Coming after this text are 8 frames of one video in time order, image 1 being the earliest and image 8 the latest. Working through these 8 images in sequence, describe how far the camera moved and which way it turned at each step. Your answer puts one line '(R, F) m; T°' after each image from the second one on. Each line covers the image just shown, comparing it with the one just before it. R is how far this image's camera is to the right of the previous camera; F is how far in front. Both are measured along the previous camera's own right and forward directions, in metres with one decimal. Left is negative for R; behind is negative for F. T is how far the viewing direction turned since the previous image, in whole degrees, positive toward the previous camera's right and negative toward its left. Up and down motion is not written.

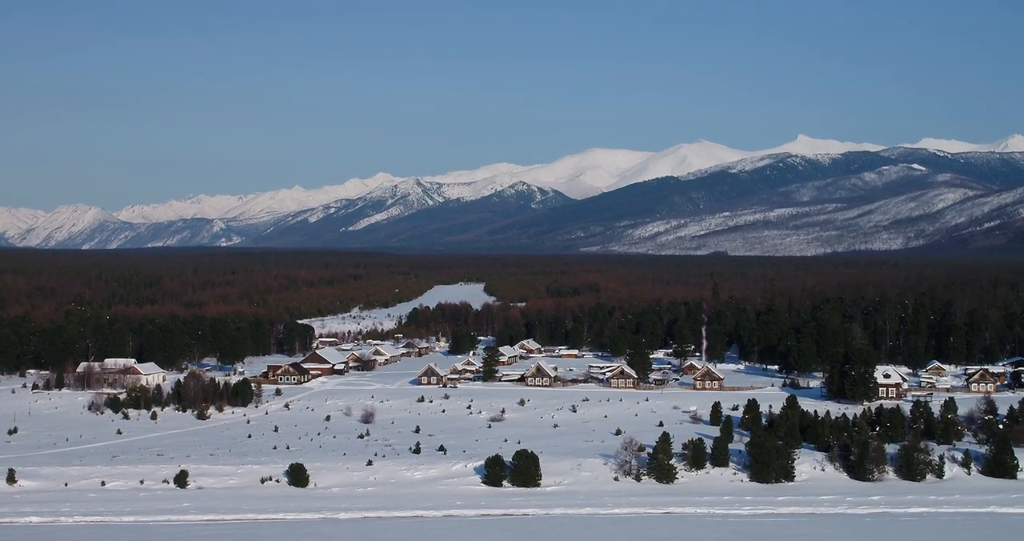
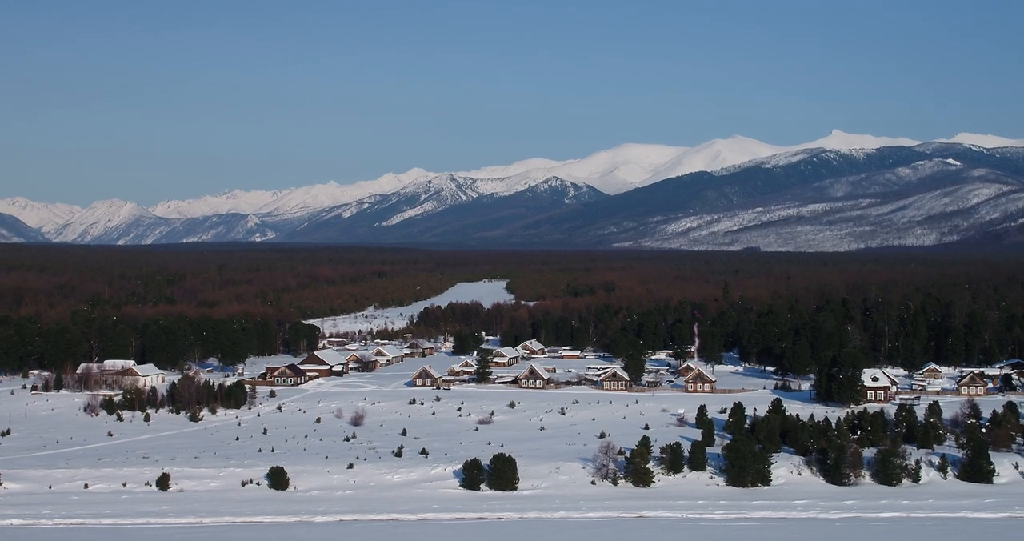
(+1.0, -0.2) m; -1°
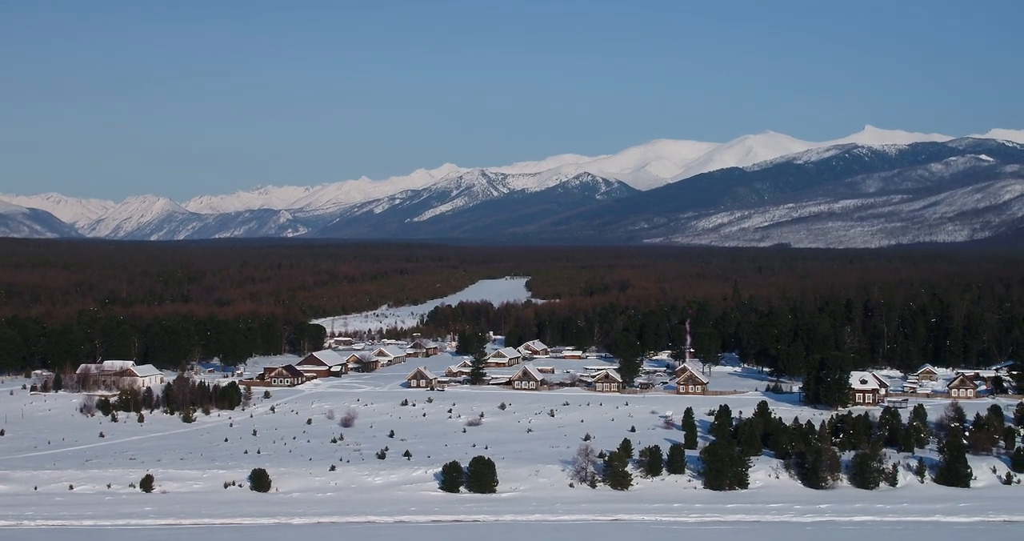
(+0.9, -0.2) m; -1°
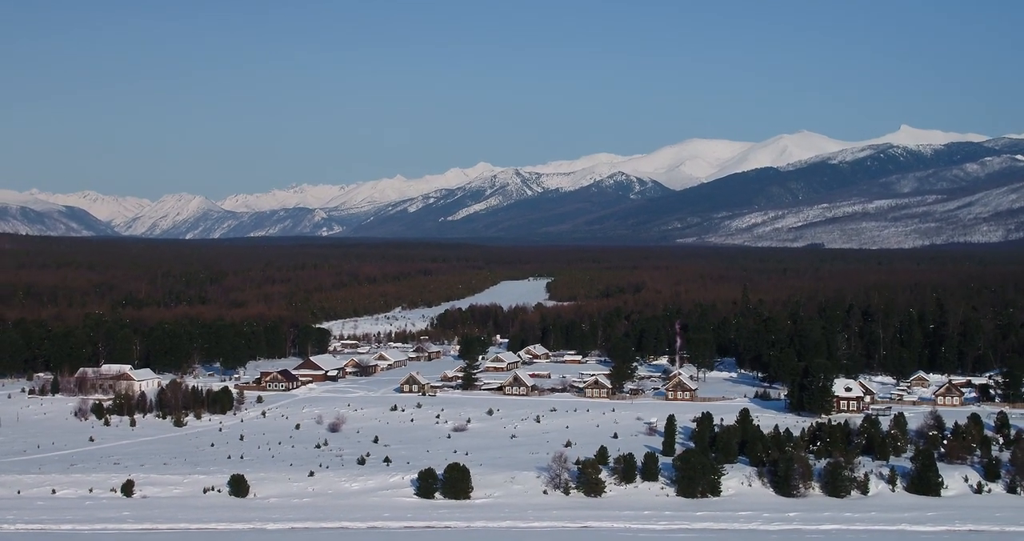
(+1.0, -0.3) m; -1°
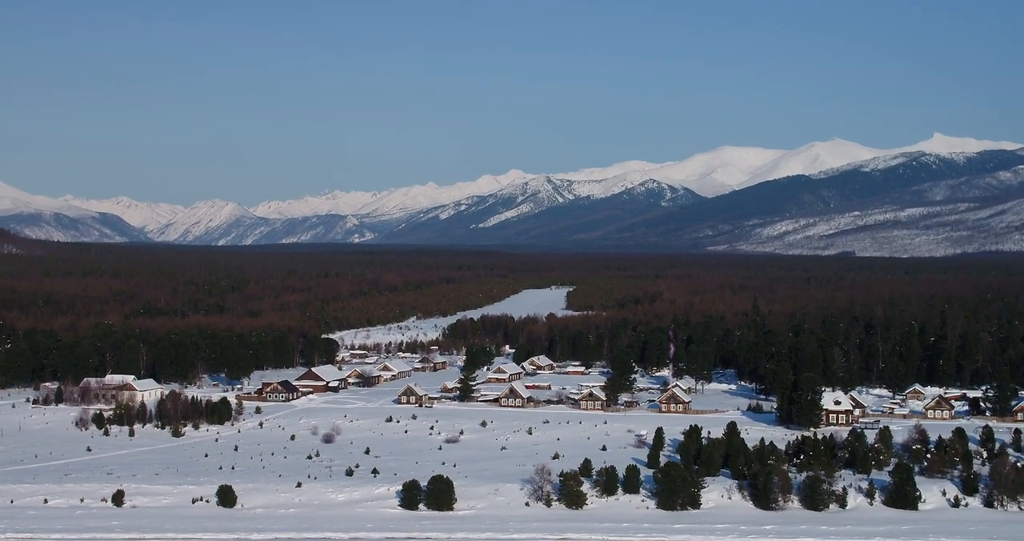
(+0.9, -0.4) m; -1°
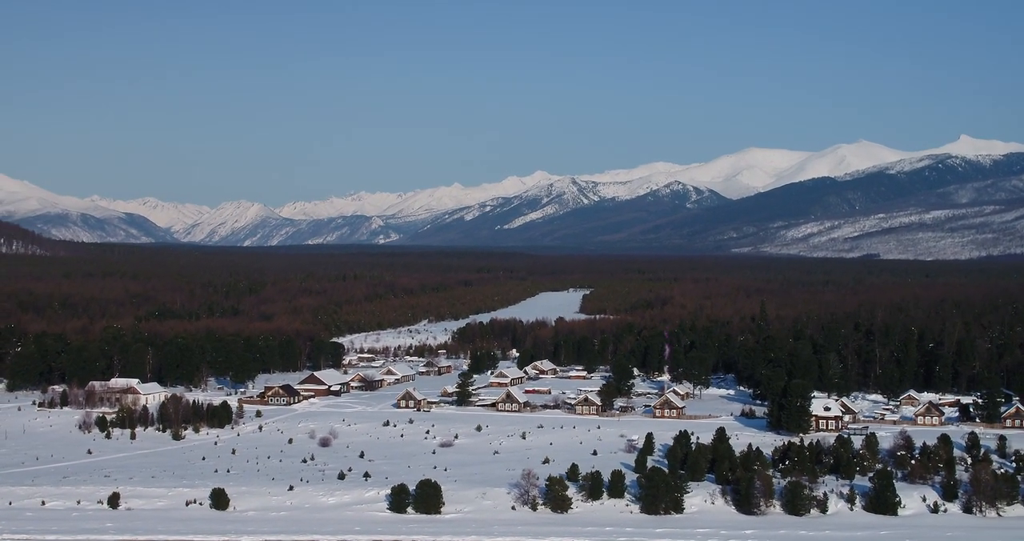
(+0.7, -0.5) m; -1°
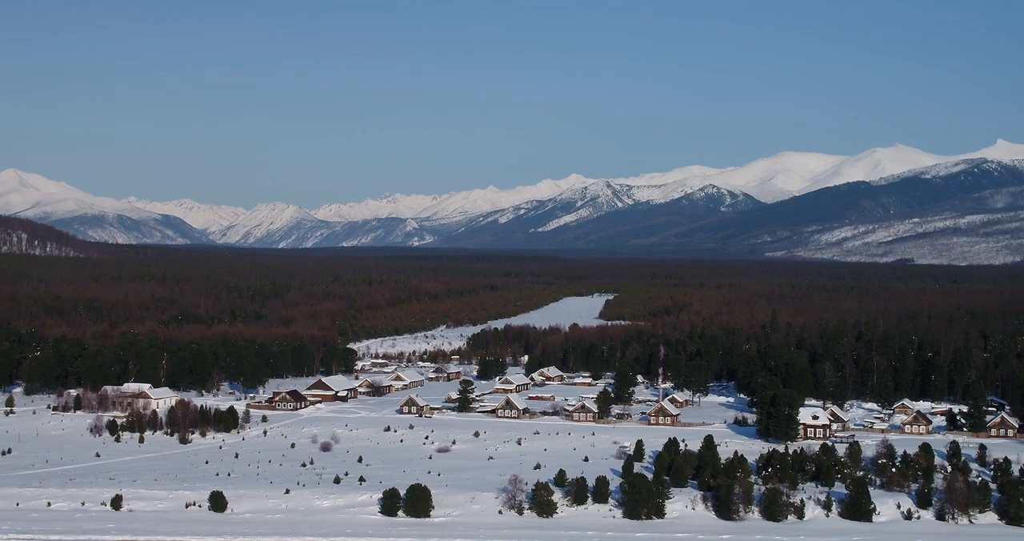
(+0.9, -0.9) m; -1°
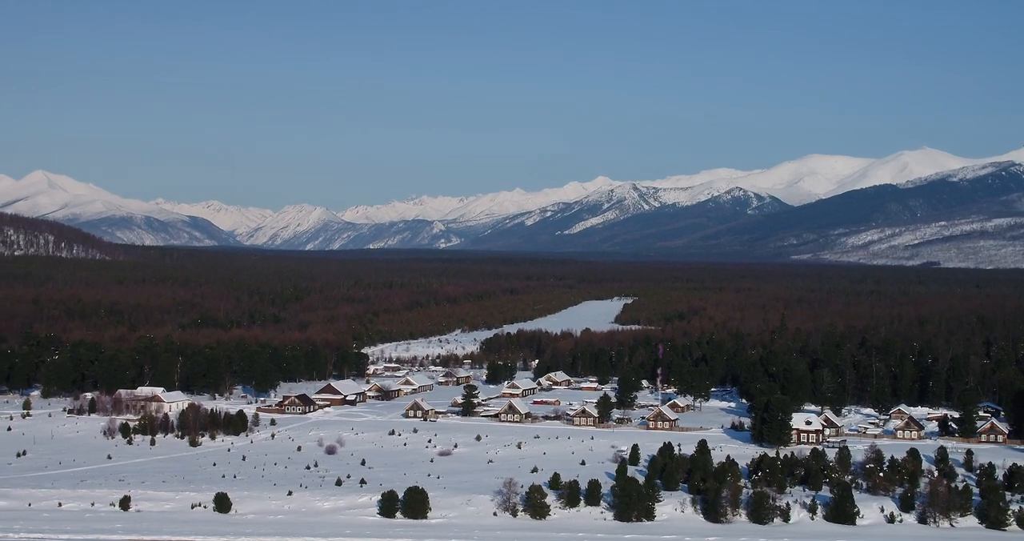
(+0.6, -0.9) m; -1°
